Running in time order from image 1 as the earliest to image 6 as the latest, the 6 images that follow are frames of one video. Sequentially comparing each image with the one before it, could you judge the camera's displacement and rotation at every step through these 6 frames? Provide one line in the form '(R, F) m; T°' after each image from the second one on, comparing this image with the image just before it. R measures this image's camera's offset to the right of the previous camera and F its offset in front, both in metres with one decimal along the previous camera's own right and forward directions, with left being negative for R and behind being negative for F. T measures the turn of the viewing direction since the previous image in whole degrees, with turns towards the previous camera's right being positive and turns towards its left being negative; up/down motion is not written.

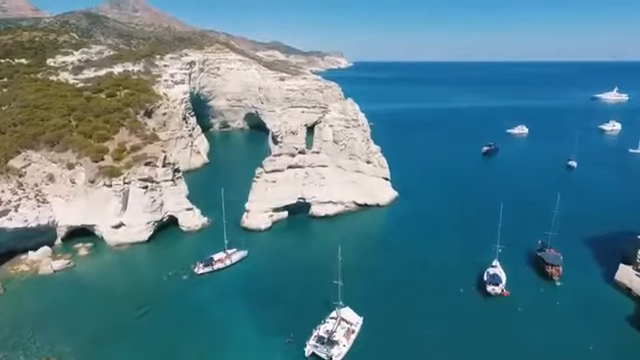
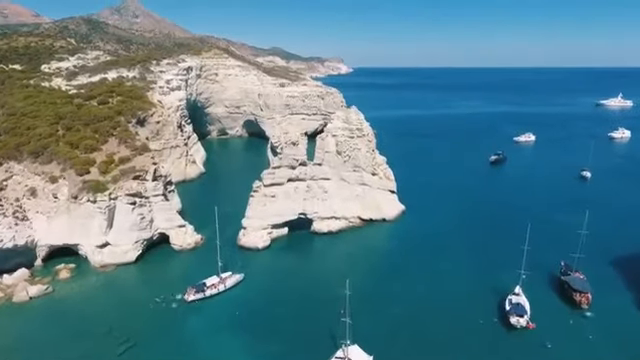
(-0.3, +3.1) m; 0°
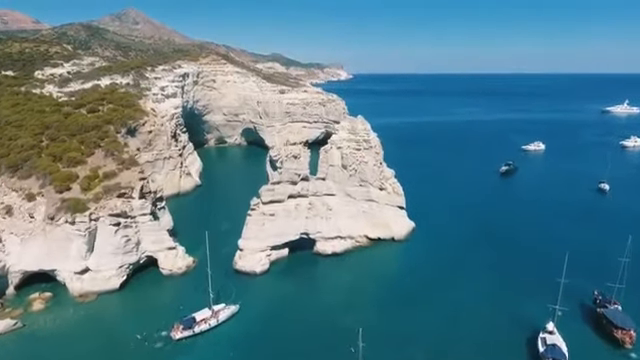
(-0.4, +3.6) m; 0°
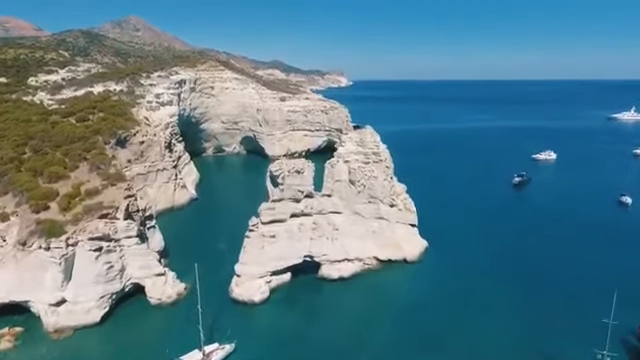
(-0.5, +3.7) m; 0°
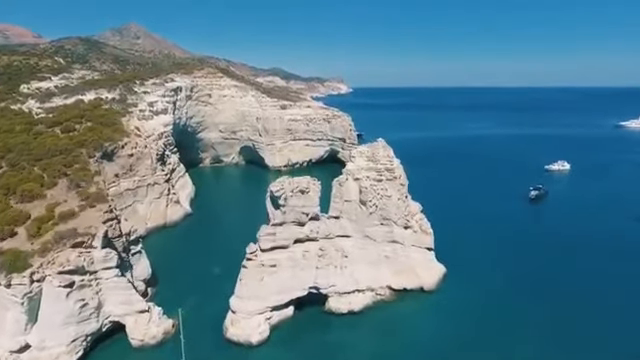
(-0.6, +4.2) m; 0°
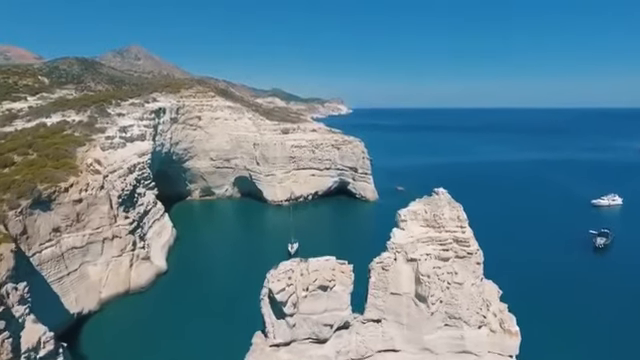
(-1.5, +12.6) m; 0°
